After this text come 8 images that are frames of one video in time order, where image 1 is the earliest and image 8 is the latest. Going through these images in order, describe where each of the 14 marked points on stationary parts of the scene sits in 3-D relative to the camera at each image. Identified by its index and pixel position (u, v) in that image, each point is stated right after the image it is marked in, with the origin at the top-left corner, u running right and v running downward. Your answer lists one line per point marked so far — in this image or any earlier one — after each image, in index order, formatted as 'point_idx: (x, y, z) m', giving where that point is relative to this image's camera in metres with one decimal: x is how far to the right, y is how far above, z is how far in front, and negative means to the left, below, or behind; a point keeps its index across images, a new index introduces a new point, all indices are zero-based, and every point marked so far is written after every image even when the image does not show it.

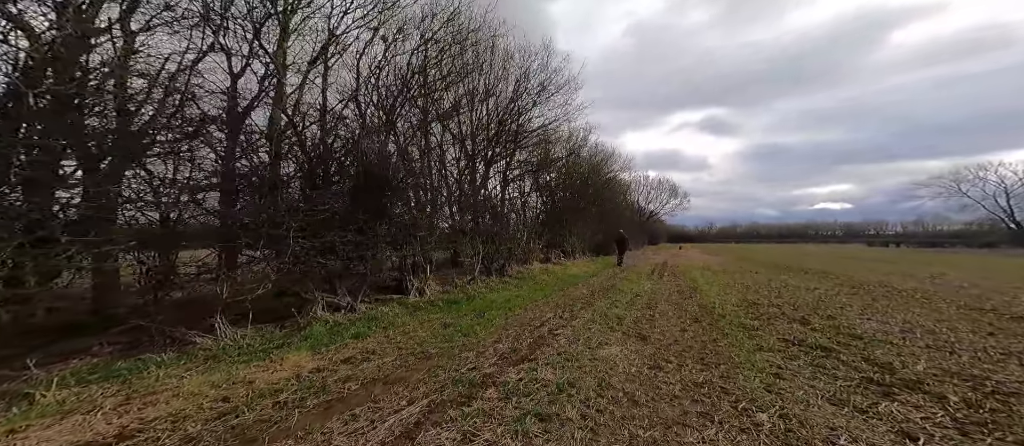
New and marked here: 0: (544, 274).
0: (+1.6, -2.5, +20.1) m
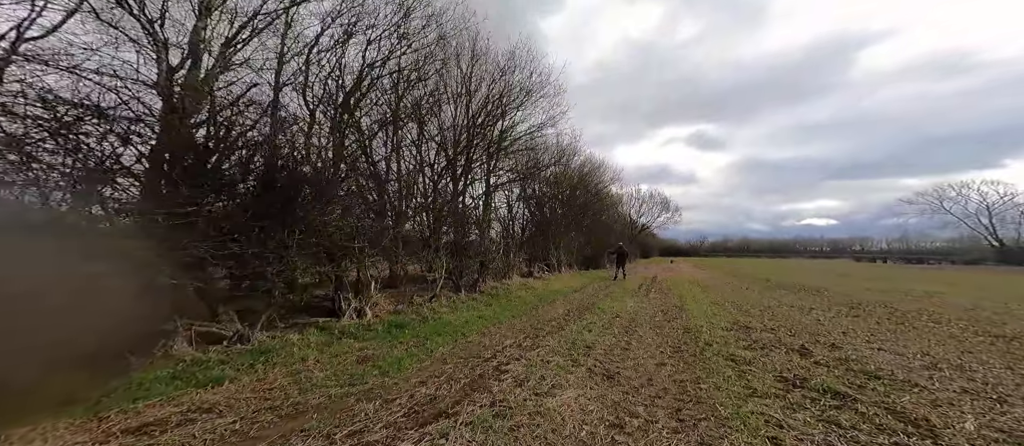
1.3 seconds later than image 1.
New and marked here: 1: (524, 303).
0: (+0.4, -3.2, +18.7) m
1: (+0.4, -2.9, +13.9) m
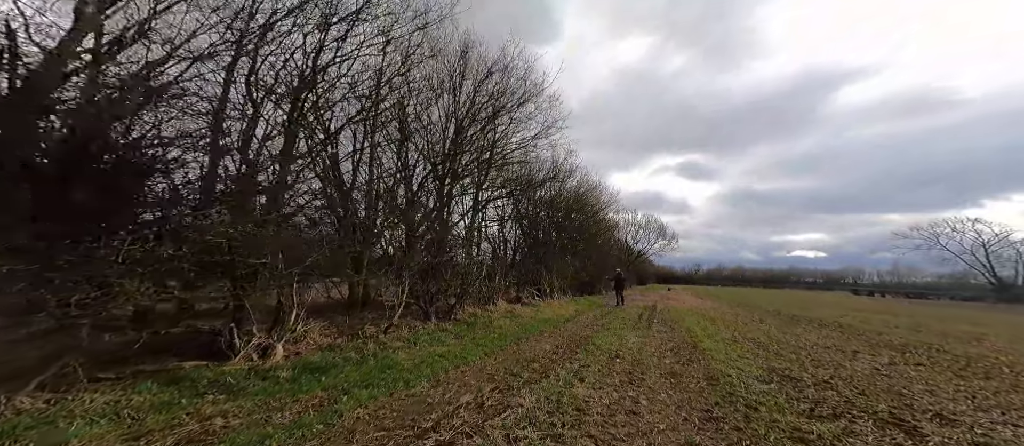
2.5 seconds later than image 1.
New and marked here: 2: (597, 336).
0: (-0.2, -4.0, +16.3) m
1: (-0.2, -3.4, +11.6) m
2: (+2.8, -3.9, +12.8) m
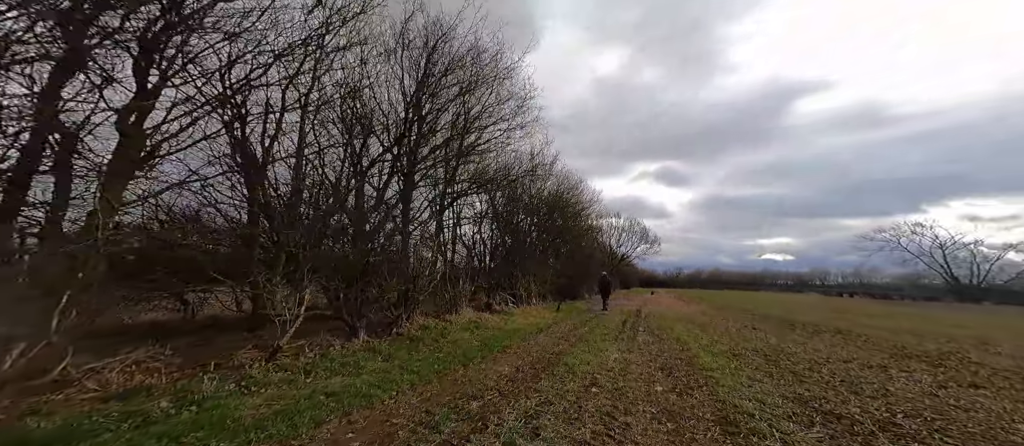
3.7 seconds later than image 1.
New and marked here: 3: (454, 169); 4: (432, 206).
0: (-1.6, -3.8, +13.9) m
1: (-1.4, -3.1, +9.2) m
2: (+1.6, -3.6, +10.5) m
3: (-2.8, +2.5, +17.2) m
4: (-3.6, +0.8, +16.7) m
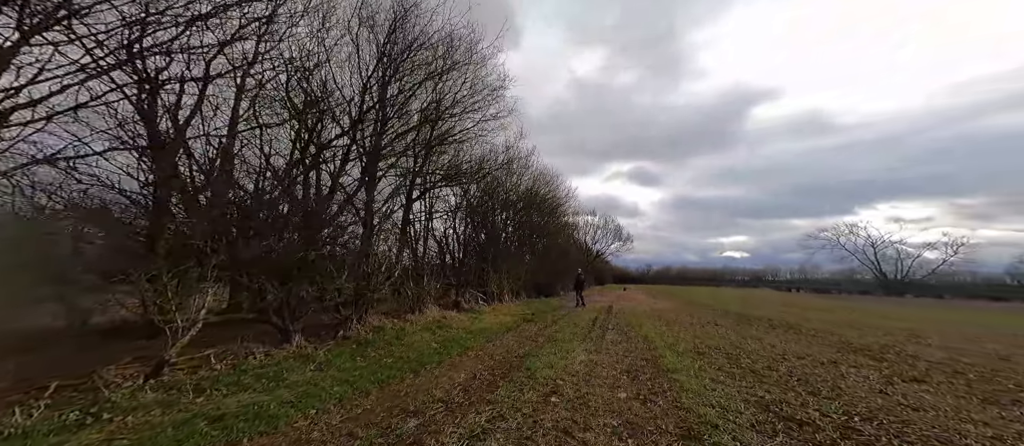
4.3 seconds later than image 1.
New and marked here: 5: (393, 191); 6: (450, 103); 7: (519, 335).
0: (-2.8, -3.6, +13.1) m
1: (-2.3, -3.0, +8.4) m
2: (+0.6, -3.4, +10.0) m
3: (-4.2, +2.7, +16.3) m
4: (-5.0, +1.1, +15.8) m
5: (-5.2, +1.3, +15.0) m
6: (-2.9, +5.1, +16.0) m
7: (+0.2, -4.0, +13.4) m
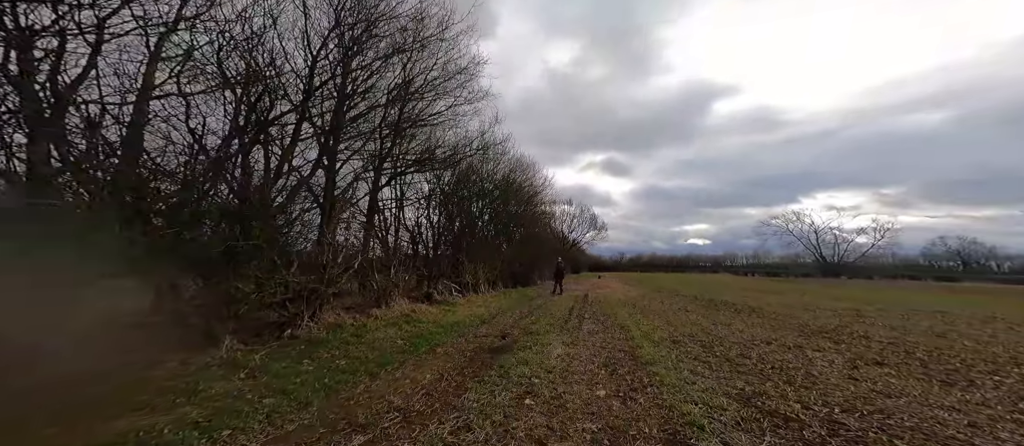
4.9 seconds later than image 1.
0: (-3.7, -3.2, +12.3) m
1: (-2.9, -2.7, +7.6) m
2: (-0.1, -3.1, +9.4) m
3: (-5.3, +3.2, +15.2) m
4: (-6.0, +1.6, +14.7) m
5: (-6.2, +1.7, +14.0) m
6: (-4.0, +5.6, +15.0) m
7: (-0.7, -3.6, +12.8) m
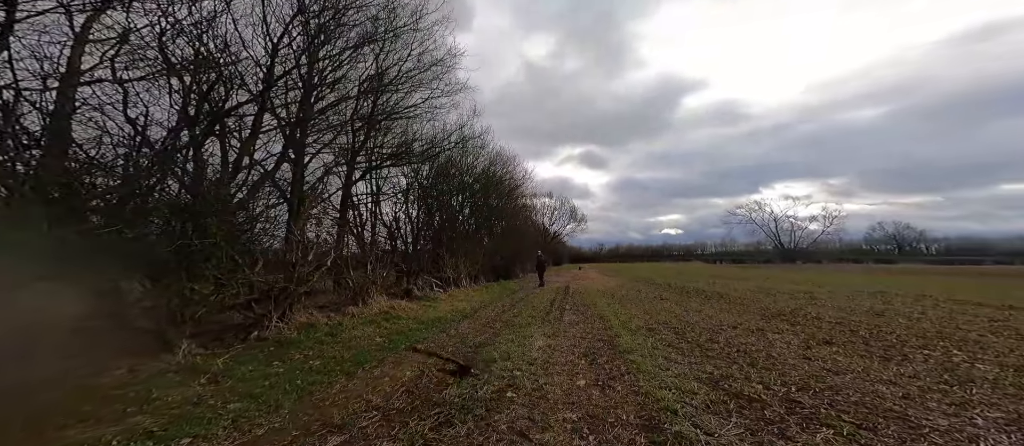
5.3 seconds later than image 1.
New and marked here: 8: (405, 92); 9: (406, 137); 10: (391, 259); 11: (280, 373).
0: (-4.3, -3.1, +12.3) m
1: (-3.3, -2.7, +7.6) m
2: (-0.5, -3.0, +9.5) m
3: (-6.1, +3.3, +15.0) m
4: (-6.8, +1.6, +14.5) m
5: (-7.0, +1.8, +13.7) m
6: (-4.9, +5.7, +14.7) m
7: (-1.3, -3.4, +12.9) m
8: (-4.5, +5.4, +15.2) m
9: (-5.1, +4.0, +17.8) m
10: (-6.0, -1.8, +18.5) m
11: (-3.5, -2.5, +6.2) m
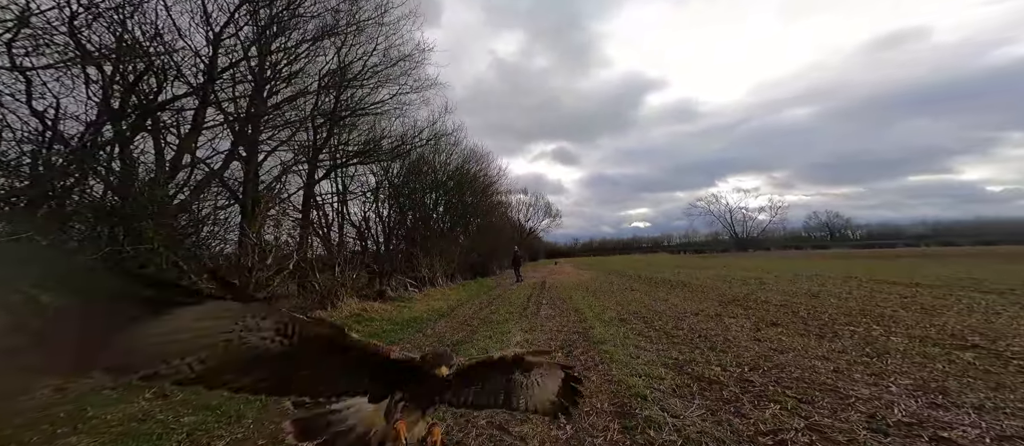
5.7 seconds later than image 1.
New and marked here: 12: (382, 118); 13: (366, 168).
0: (-5.0, -3.2, +12.5) m
1: (-3.7, -2.8, +7.9) m
2: (-1.1, -3.0, +10.0) m
3: (-7.2, +3.2, +15.0) m
4: (-7.8, +1.5, +14.5) m
5: (-8.0, +1.6, +13.7) m
6: (-6.1, +5.6, +14.8) m
7: (-2.0, -3.4, +13.3) m
8: (-5.6, +5.3, +15.3) m
9: (-6.4, +3.9, +17.9) m
10: (-7.2, -1.9, +18.6) m
11: (-3.8, -2.6, +6.5) m
12: (-5.9, +4.6, +17.1) m
13: (-7.2, +2.3, +18.8) m
